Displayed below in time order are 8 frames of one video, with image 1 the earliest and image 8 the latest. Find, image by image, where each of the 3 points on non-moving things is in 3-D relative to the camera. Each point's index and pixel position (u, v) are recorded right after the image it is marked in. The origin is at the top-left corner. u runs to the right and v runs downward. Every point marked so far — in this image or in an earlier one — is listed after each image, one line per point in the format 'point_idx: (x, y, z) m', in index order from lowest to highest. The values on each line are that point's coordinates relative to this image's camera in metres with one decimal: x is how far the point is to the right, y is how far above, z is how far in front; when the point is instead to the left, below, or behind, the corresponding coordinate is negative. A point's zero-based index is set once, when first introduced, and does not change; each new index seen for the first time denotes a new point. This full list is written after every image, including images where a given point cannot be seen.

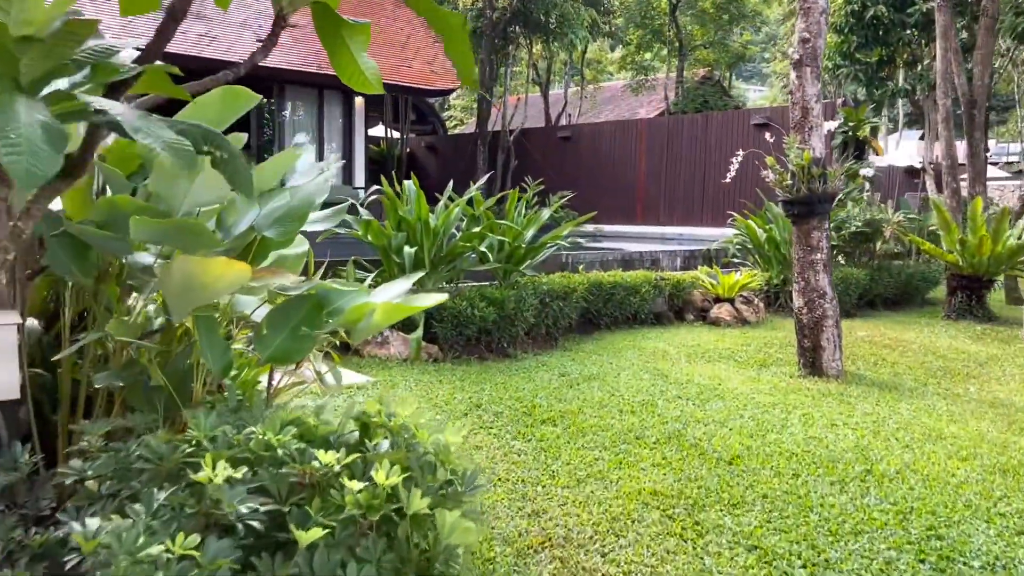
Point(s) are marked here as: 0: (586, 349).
0: (+0.5, -0.4, +5.9) m
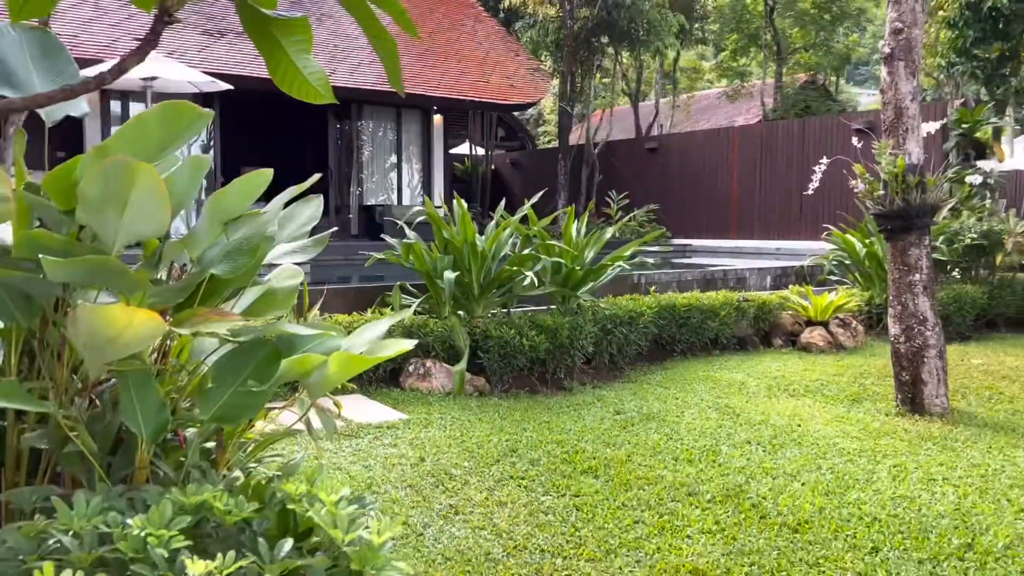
0: (+0.9, -0.6, +5.3) m
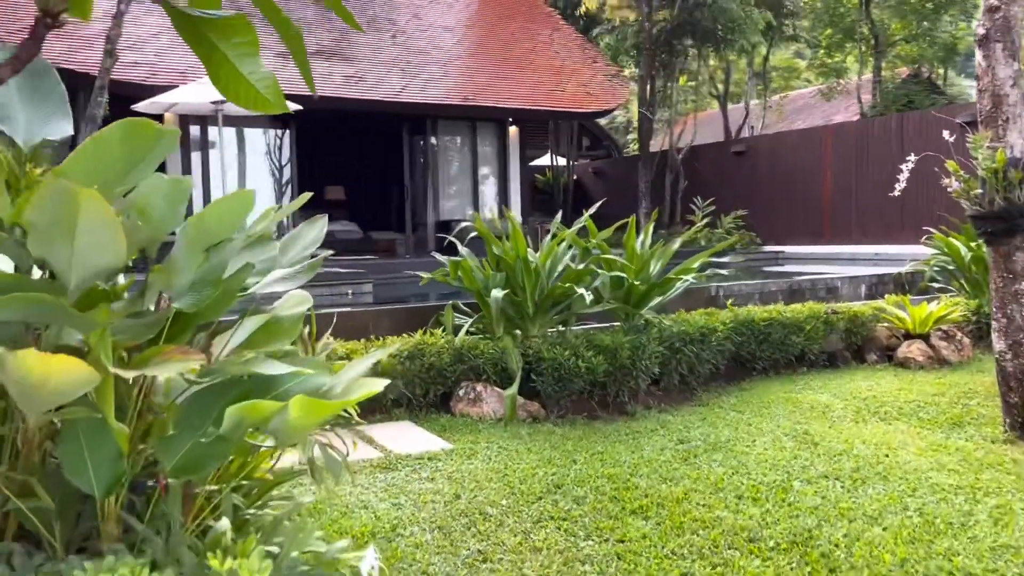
0: (+1.2, -0.7, +4.9) m
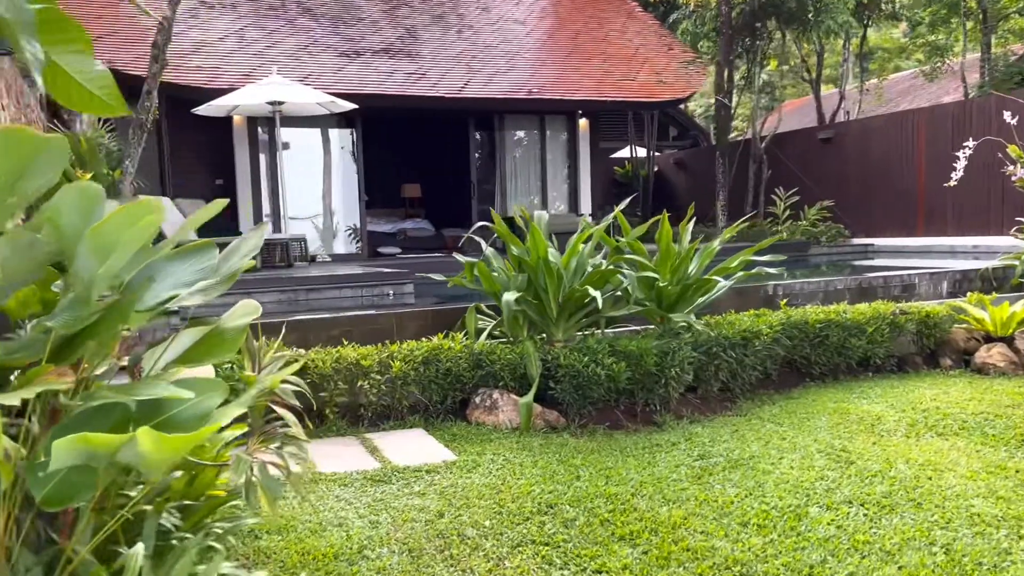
0: (+1.3, -0.7, +4.5) m
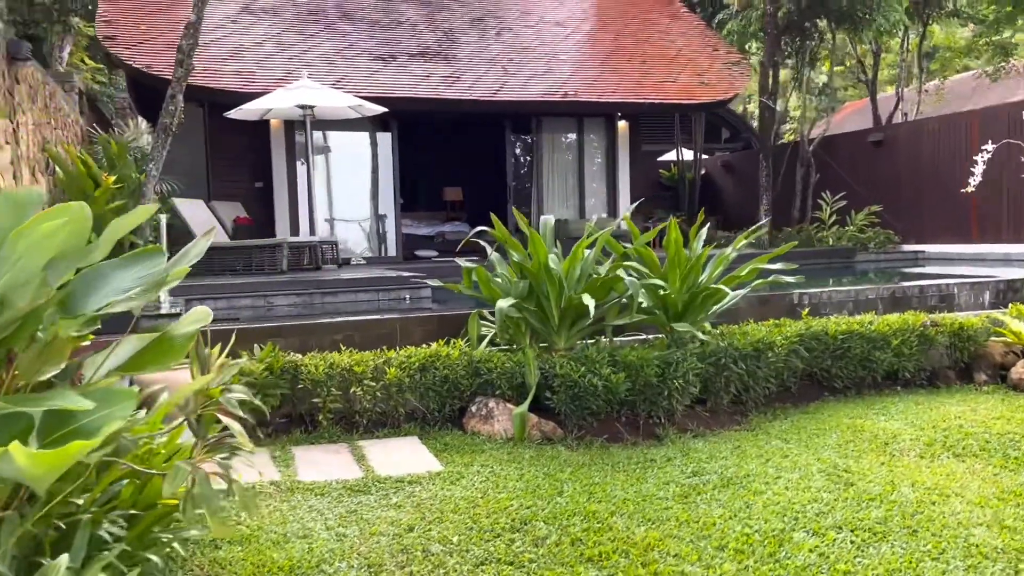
0: (+1.3, -0.7, +4.4) m
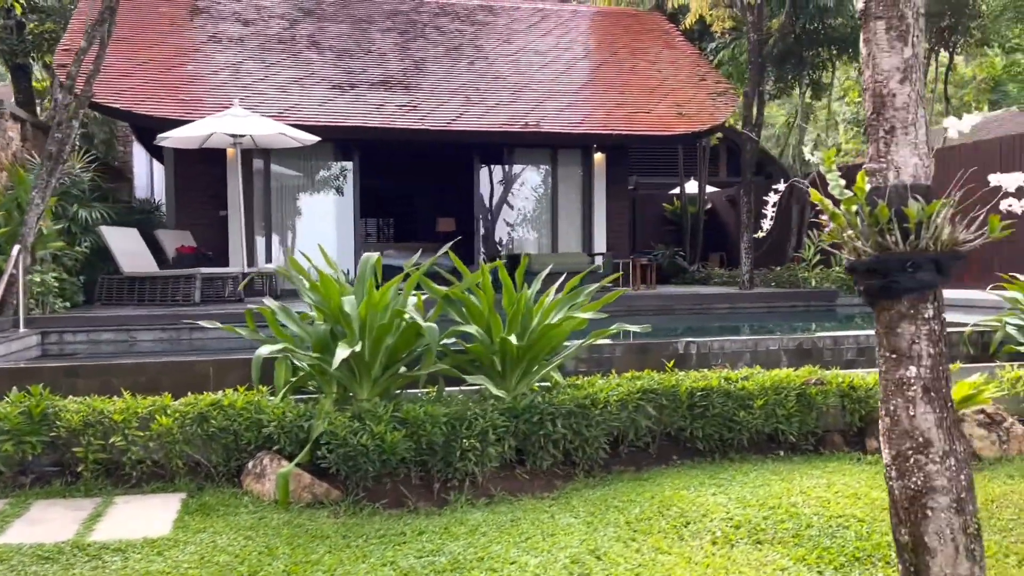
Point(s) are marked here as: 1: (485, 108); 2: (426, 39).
0: (+0.3, -1.0, +3.9) m
1: (-0.3, +2.2, +10.3) m
2: (-1.2, +3.5, +11.9) m
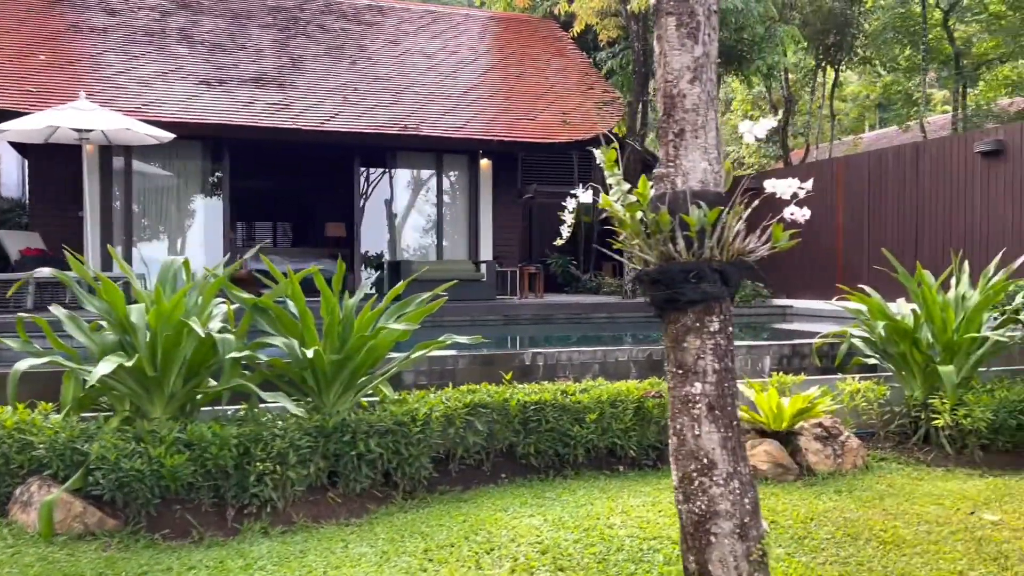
0: (-0.5, -1.0, +3.6) m
1: (-1.7, +2.1, +10.0) m
2: (-2.8, +3.4, +11.5) m
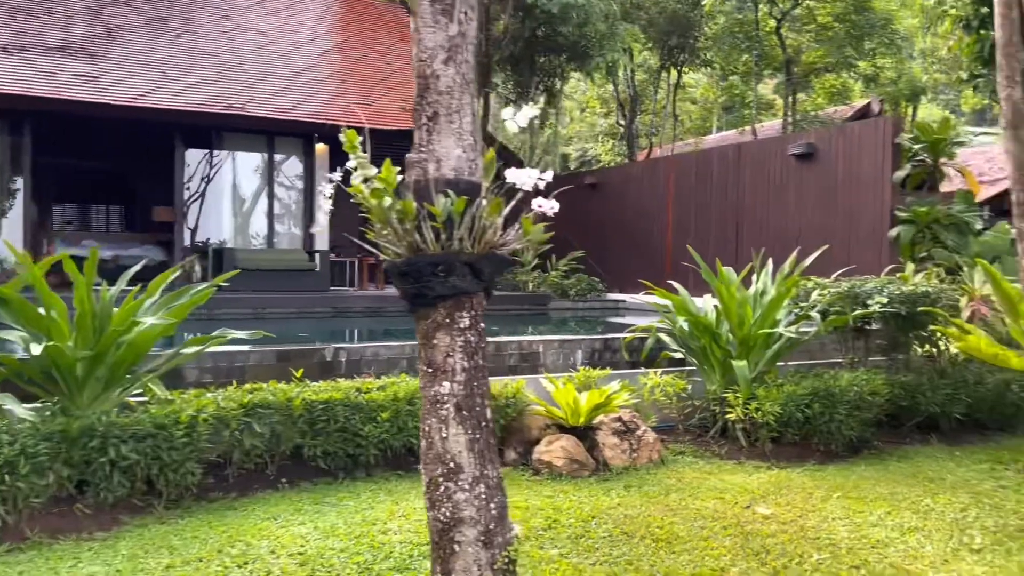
0: (-1.4, -1.0, +3.3) m
1: (-3.6, +2.2, +9.4) m
2: (-4.8, +3.5, +10.7) m
